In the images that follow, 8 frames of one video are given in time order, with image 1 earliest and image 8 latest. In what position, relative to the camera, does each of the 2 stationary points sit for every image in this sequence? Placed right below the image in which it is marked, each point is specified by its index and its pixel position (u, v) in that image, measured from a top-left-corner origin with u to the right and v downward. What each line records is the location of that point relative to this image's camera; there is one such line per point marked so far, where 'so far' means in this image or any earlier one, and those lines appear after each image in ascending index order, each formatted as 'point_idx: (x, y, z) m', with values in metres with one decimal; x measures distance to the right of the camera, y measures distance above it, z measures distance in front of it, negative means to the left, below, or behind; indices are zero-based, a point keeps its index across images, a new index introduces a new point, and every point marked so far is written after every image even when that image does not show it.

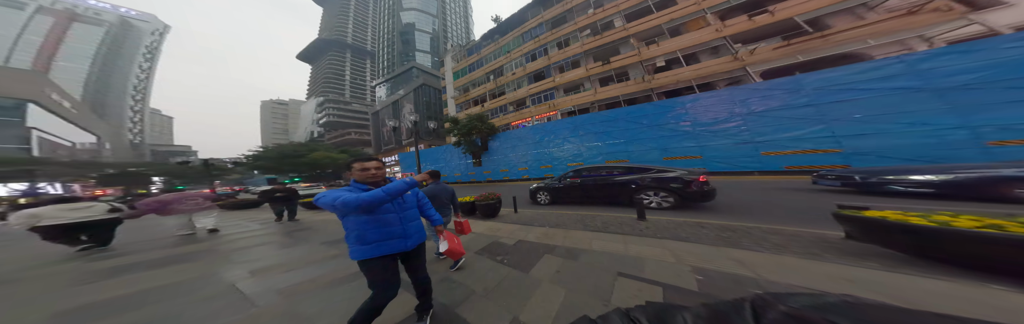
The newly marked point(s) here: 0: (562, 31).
0: (+6.2, +14.1, +17.4) m
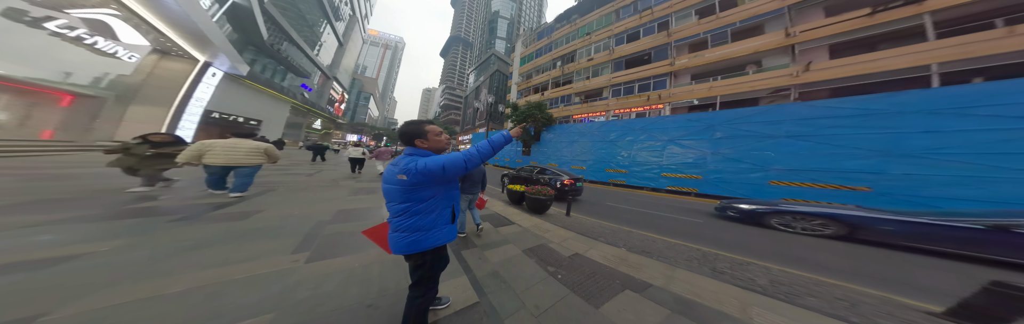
0: (+14.0, +12.9, +13.0) m
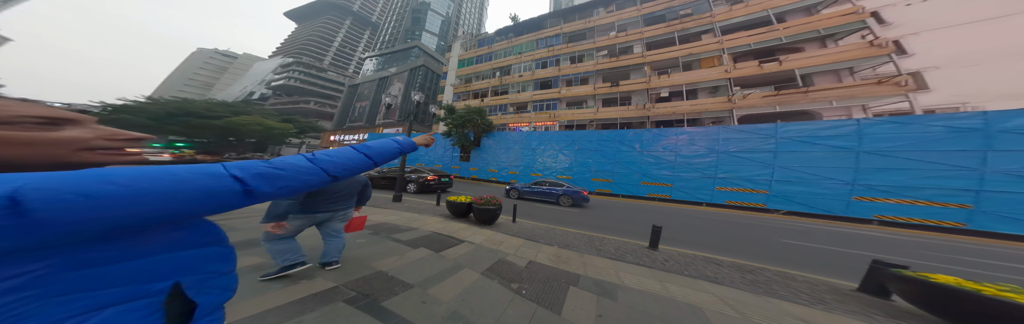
0: (+6.7, +12.7, +18.0) m
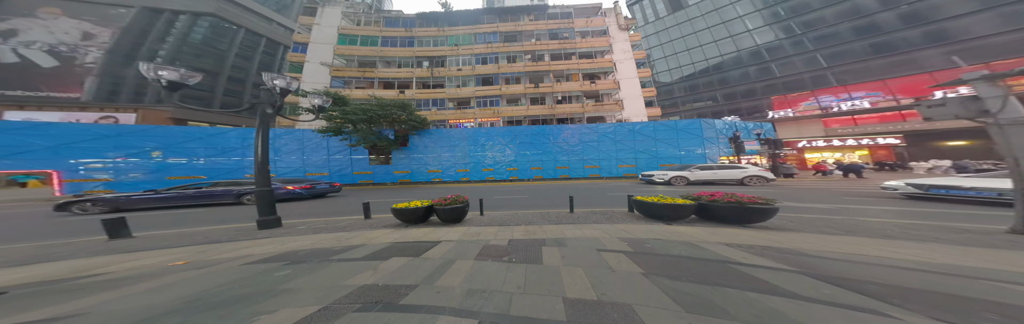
0: (-2.1, +13.4, +19.3) m
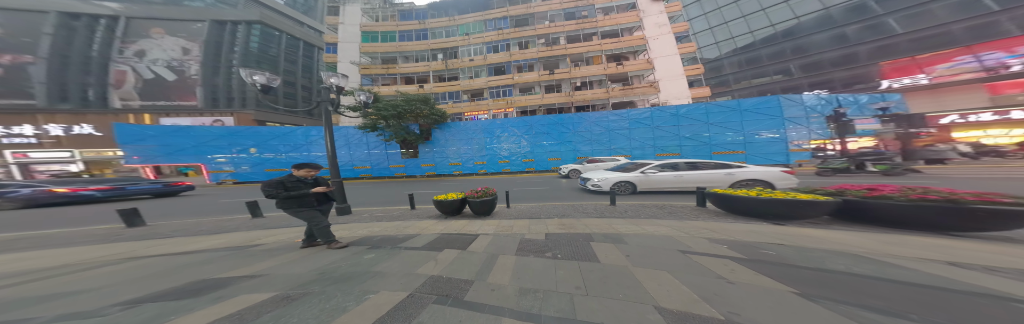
0: (+0.4, +14.4, +18.5) m
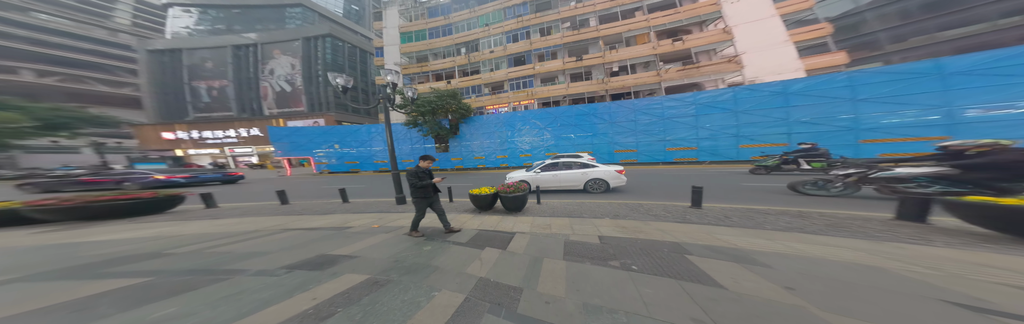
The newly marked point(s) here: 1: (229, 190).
0: (+4.6, +15.0, +17.0) m
1: (-18.5, -1.6, +10.8) m
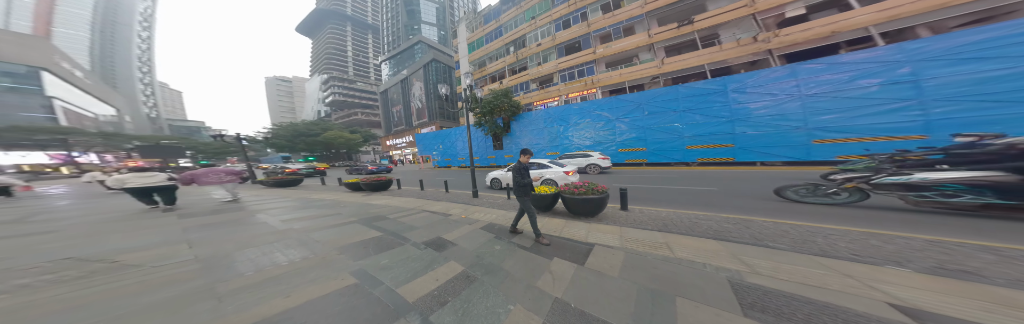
0: (+9.4, +15.1, +14.5) m
1: (-14.5, -1.6, +15.5) m
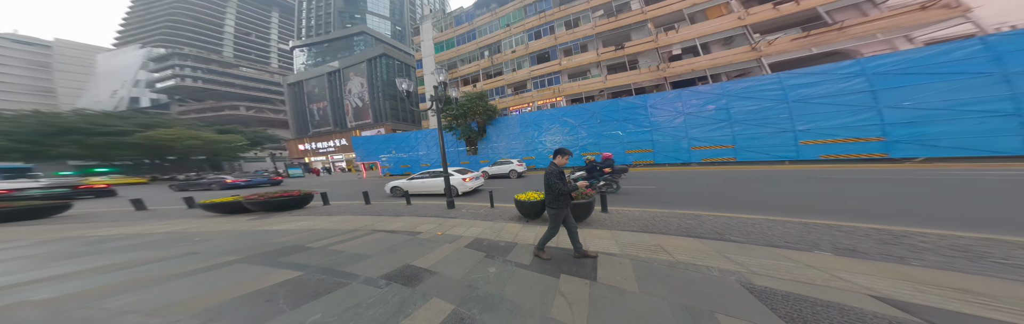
0: (+6.1, +15.1, +16.0) m
1: (-17.1, -1.8, +11.1) m
